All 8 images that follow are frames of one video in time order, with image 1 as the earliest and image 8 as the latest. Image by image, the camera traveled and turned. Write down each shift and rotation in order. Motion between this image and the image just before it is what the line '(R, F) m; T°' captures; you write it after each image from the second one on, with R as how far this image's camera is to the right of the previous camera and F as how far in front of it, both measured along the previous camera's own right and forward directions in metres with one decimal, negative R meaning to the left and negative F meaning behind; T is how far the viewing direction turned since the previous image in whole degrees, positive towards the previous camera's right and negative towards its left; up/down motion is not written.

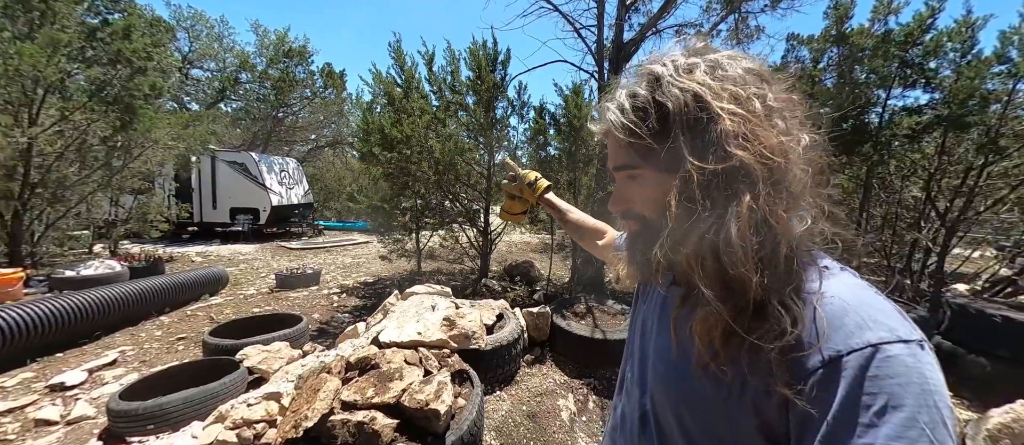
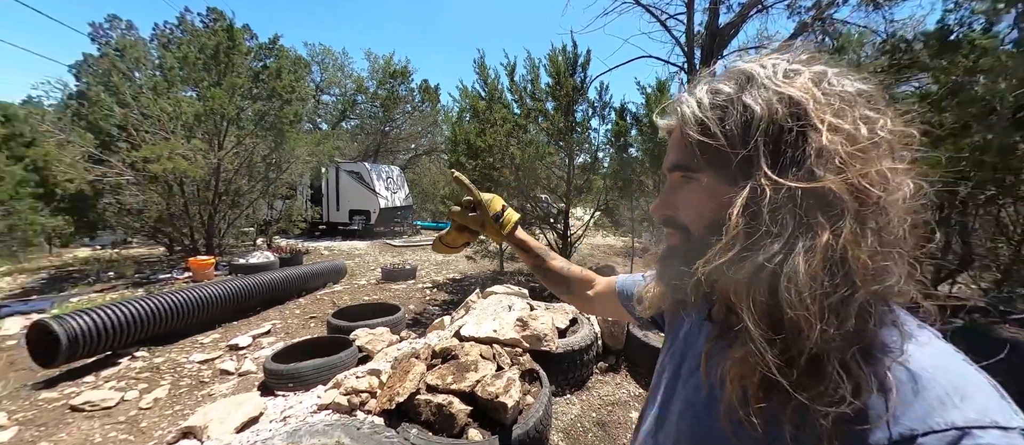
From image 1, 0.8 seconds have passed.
(+0.2, -0.1) m; -14°
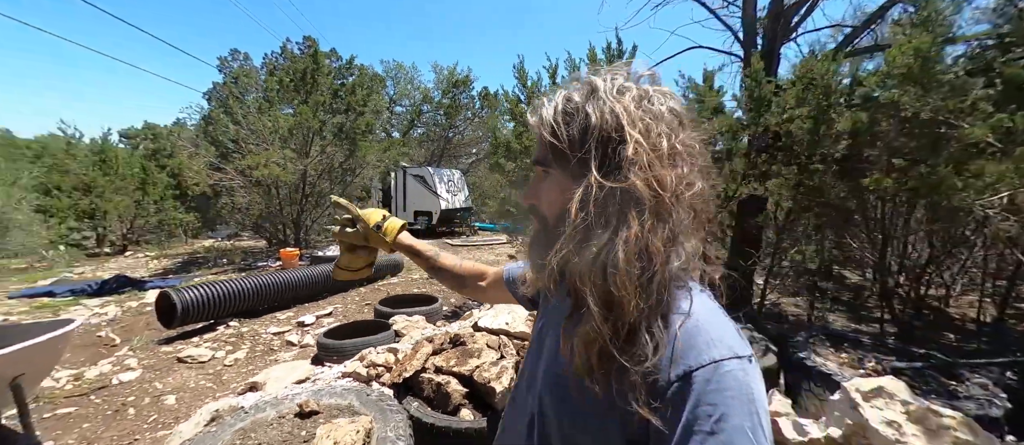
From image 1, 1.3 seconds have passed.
(+0.5, -0.1) m; -11°
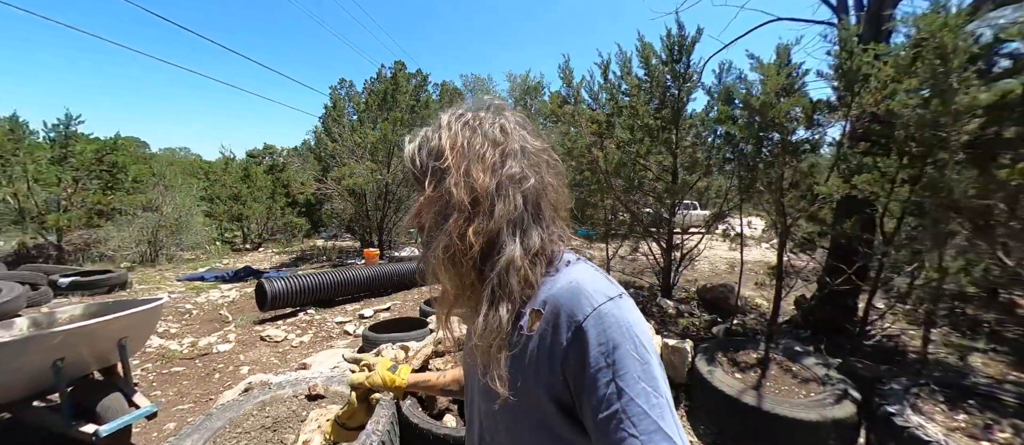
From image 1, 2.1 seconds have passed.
(+0.7, +0.2) m; -14°
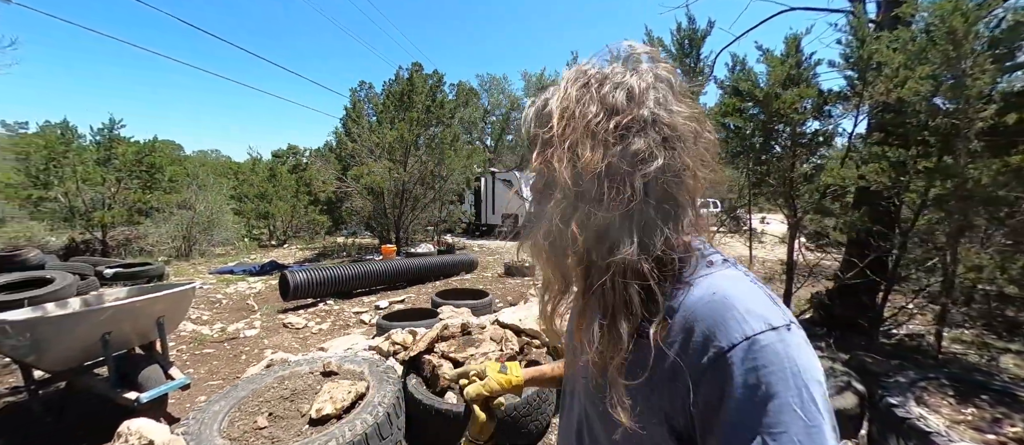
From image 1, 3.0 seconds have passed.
(+0.1, -0.1) m; -3°
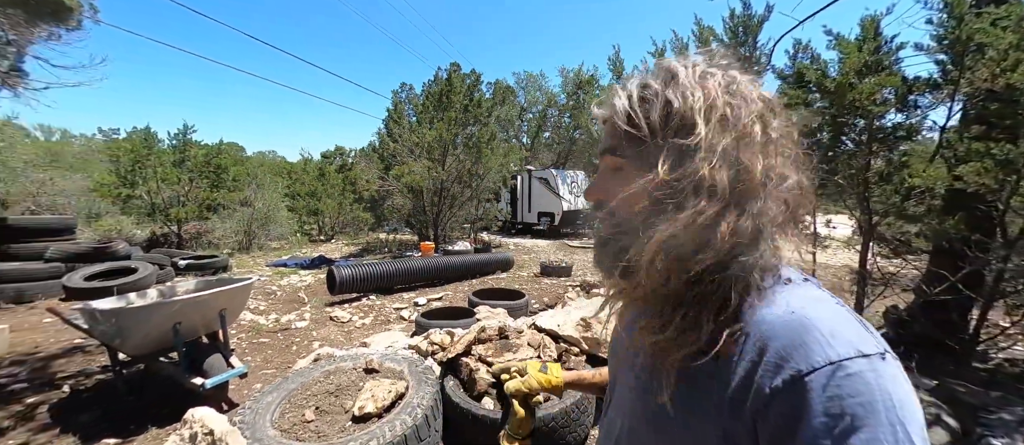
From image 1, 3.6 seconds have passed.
(0.0, +0.1) m; -6°
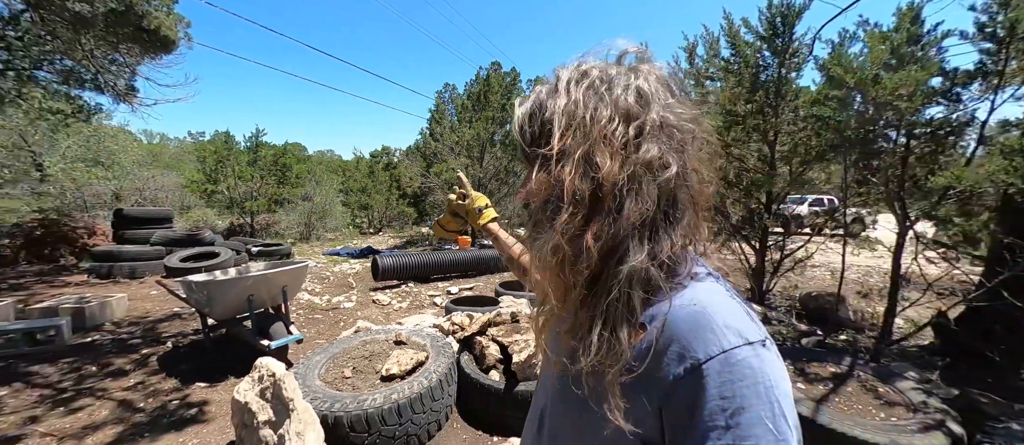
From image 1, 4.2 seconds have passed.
(+0.3, -0.3) m; -7°
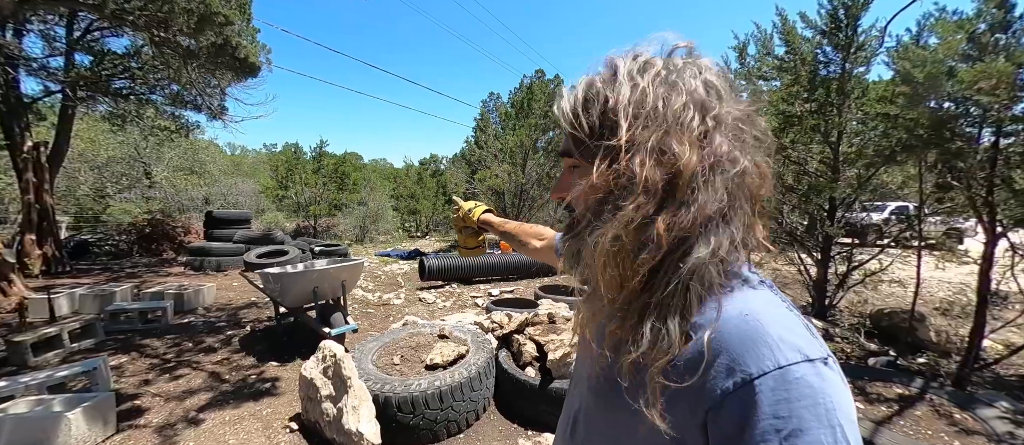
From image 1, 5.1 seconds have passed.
(+0.1, -0.1) m; -7°
